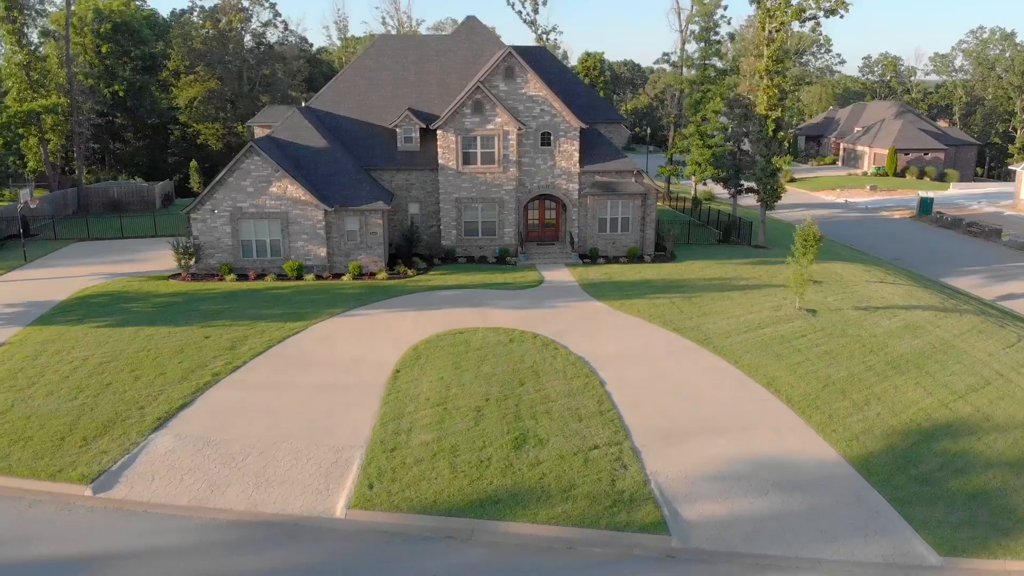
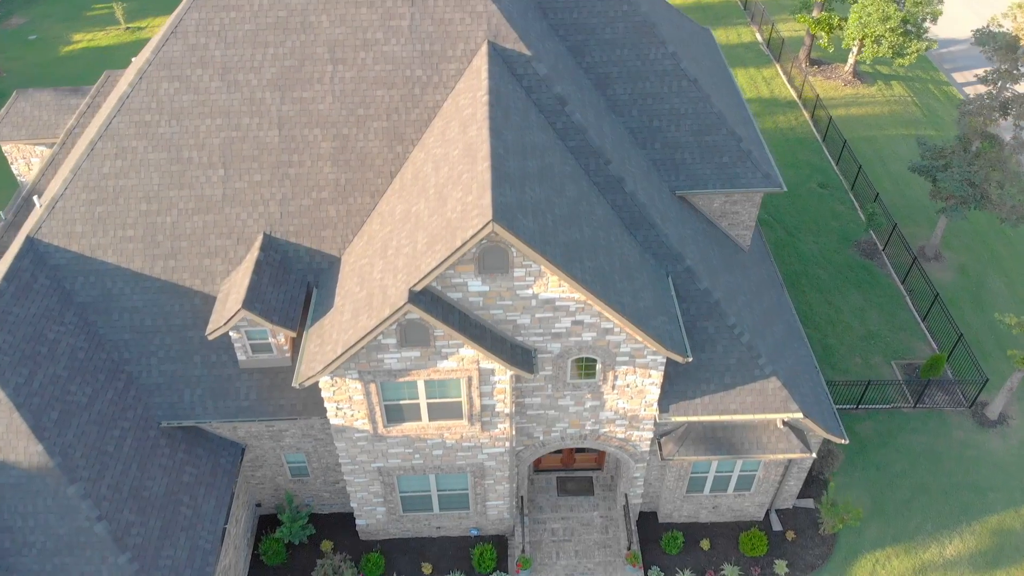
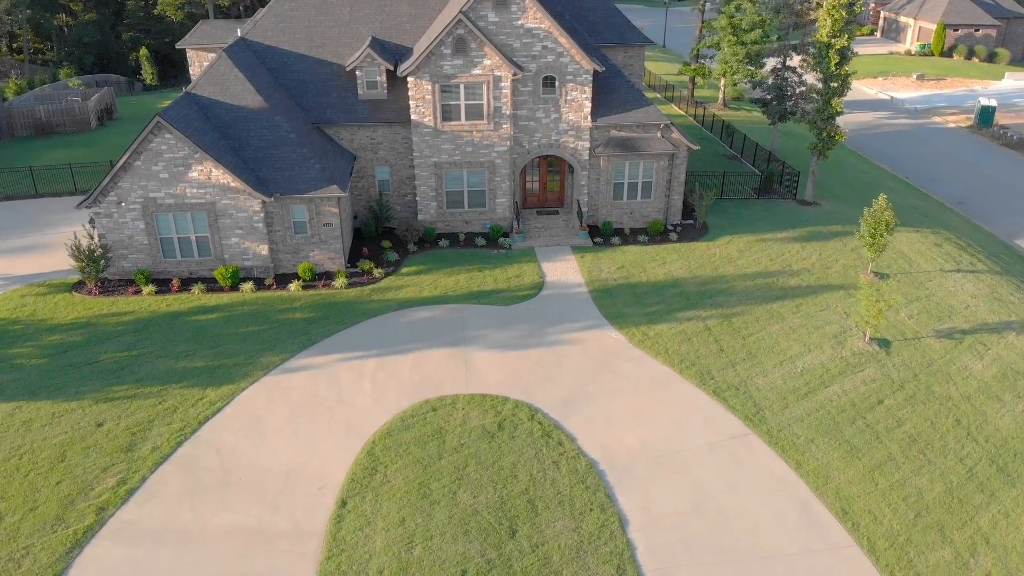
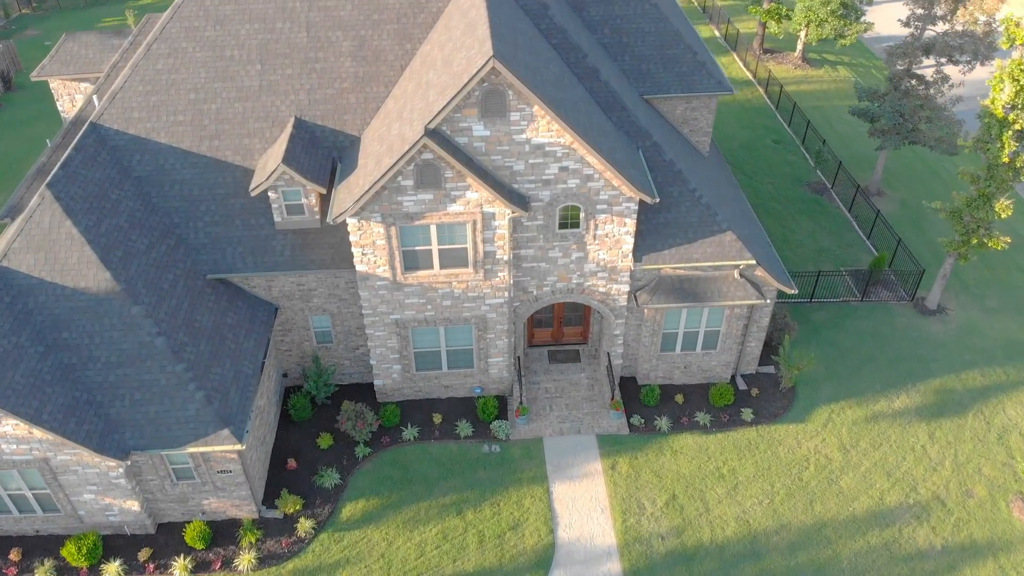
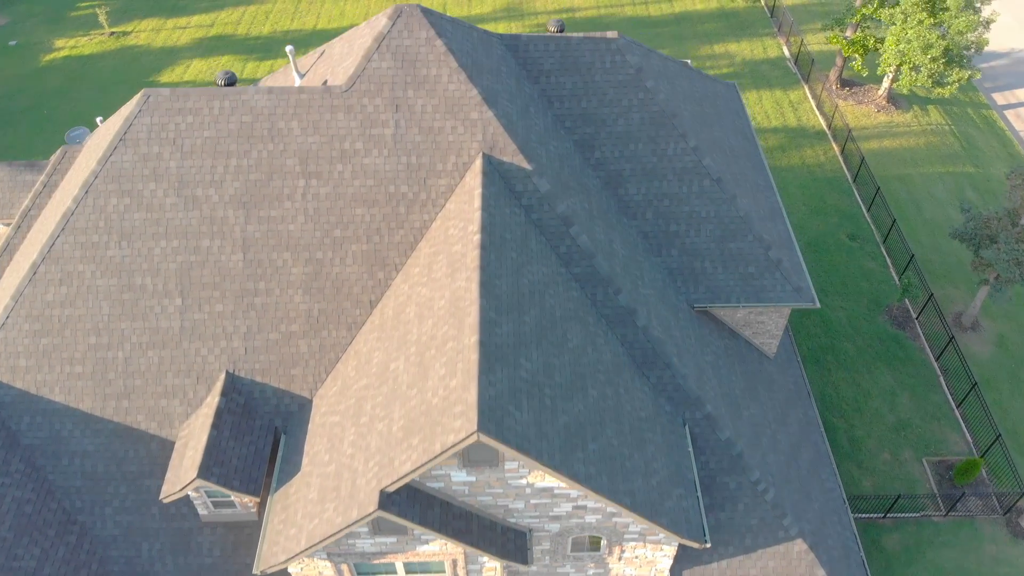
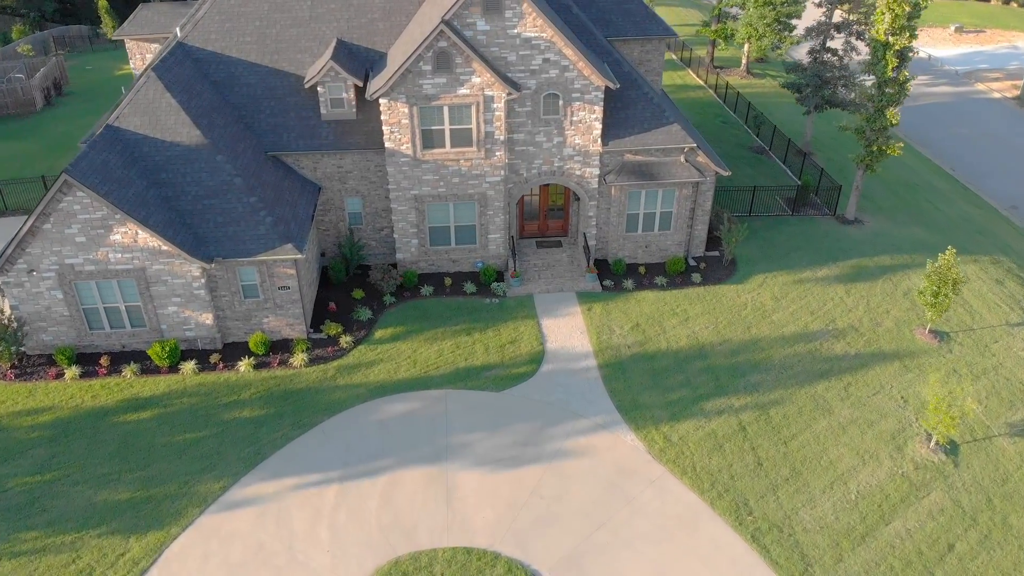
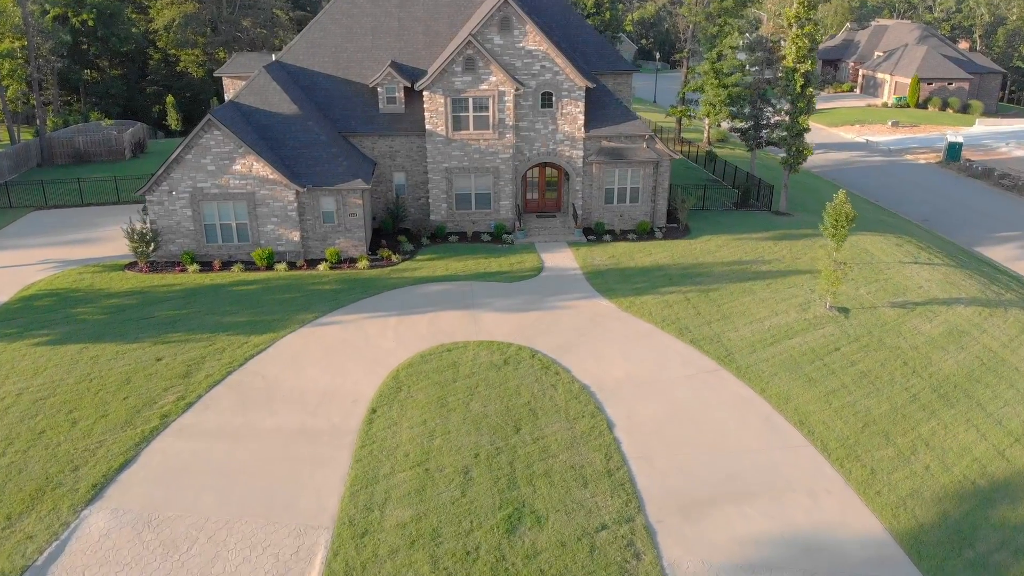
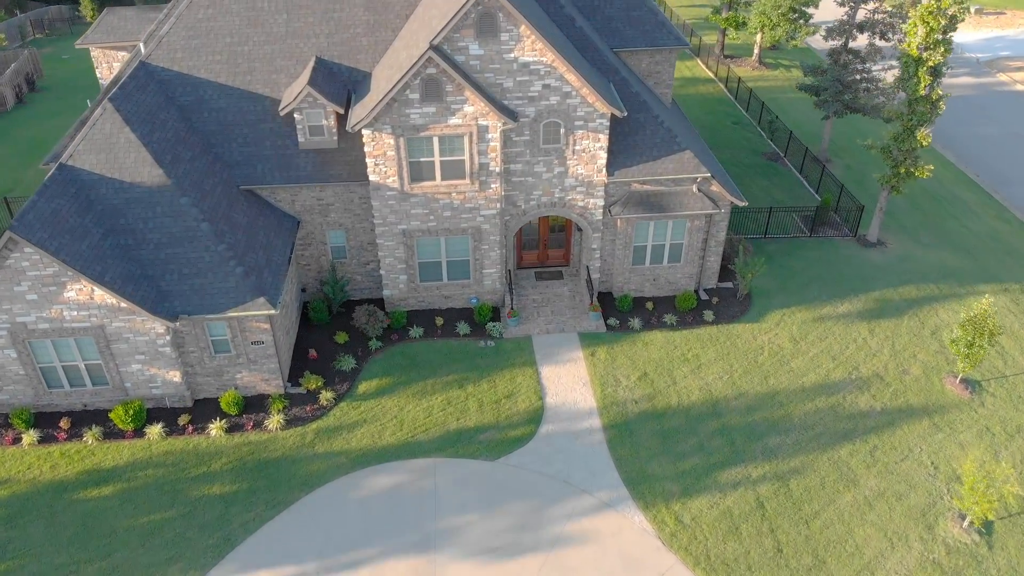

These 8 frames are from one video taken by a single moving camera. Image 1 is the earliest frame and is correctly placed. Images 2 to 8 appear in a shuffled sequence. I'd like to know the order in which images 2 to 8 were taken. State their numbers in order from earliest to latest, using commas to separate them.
7, 3, 6, 8, 4, 2, 5
